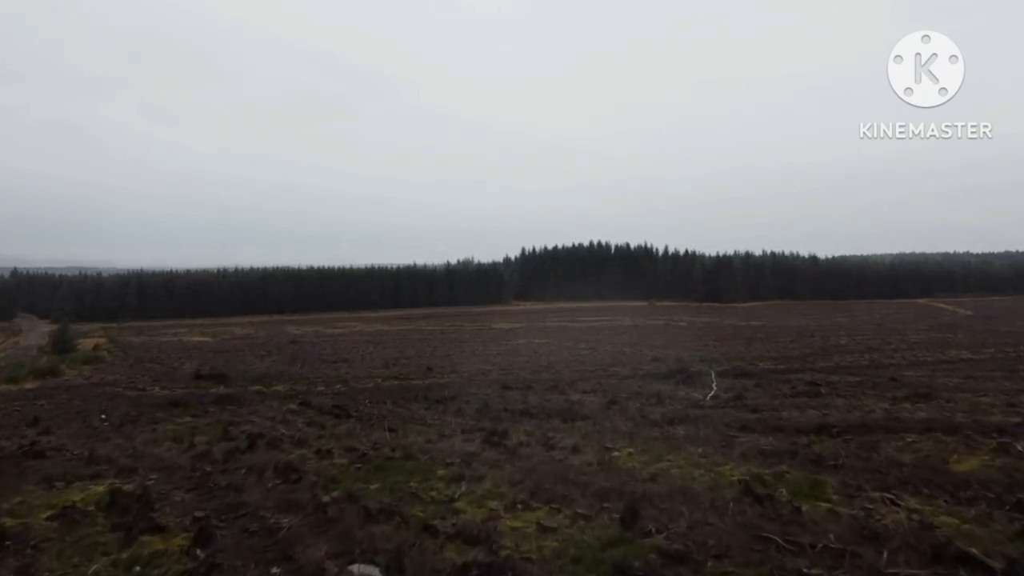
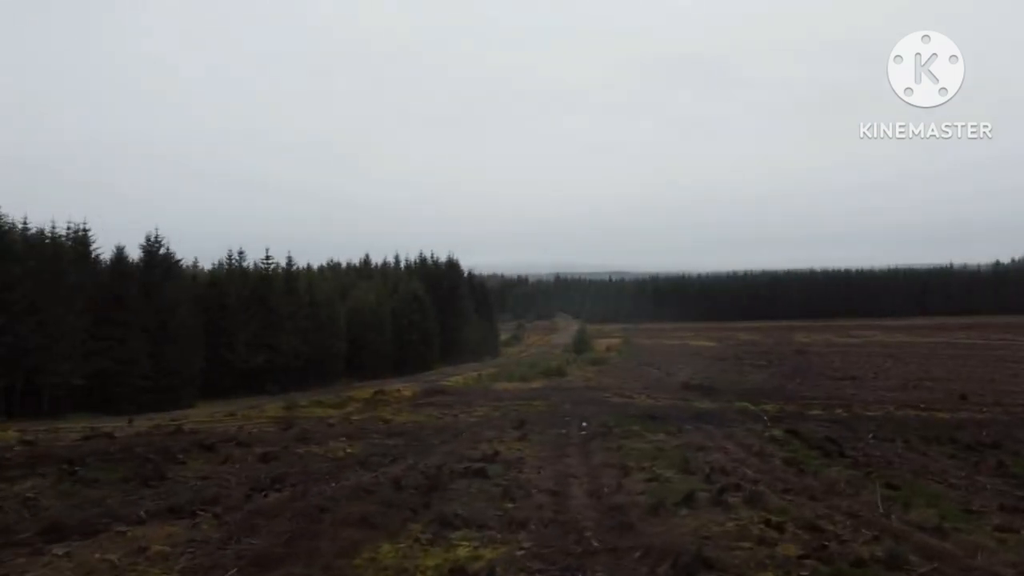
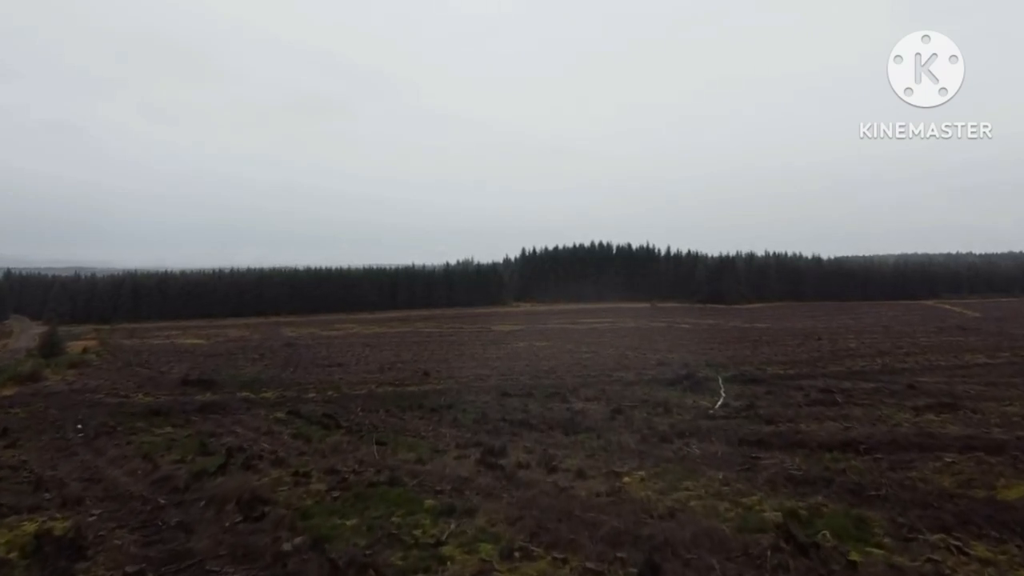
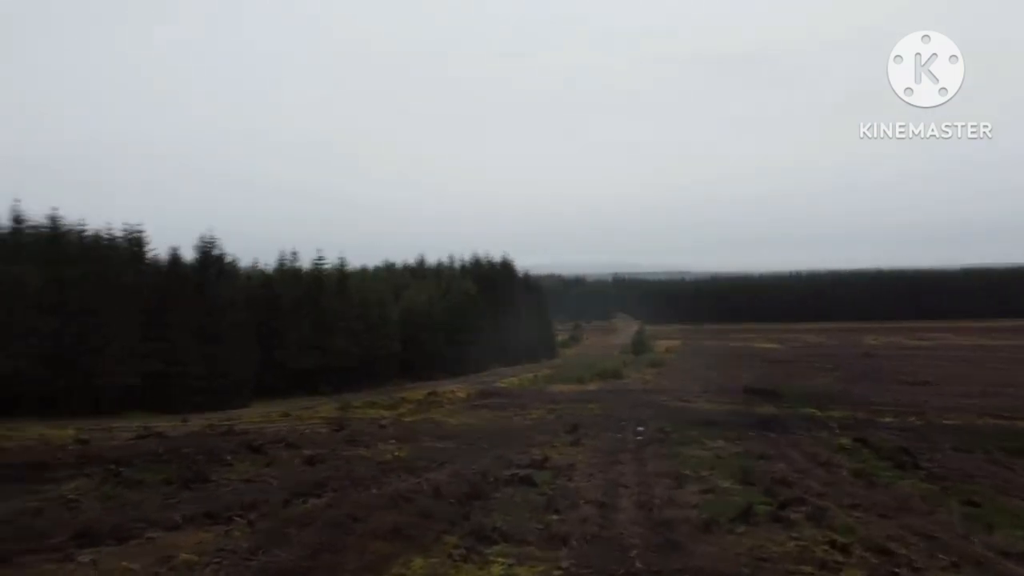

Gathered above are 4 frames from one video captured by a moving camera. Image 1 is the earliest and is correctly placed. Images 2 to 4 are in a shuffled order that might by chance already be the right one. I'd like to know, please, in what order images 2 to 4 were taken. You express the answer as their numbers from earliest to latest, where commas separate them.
3, 2, 4
